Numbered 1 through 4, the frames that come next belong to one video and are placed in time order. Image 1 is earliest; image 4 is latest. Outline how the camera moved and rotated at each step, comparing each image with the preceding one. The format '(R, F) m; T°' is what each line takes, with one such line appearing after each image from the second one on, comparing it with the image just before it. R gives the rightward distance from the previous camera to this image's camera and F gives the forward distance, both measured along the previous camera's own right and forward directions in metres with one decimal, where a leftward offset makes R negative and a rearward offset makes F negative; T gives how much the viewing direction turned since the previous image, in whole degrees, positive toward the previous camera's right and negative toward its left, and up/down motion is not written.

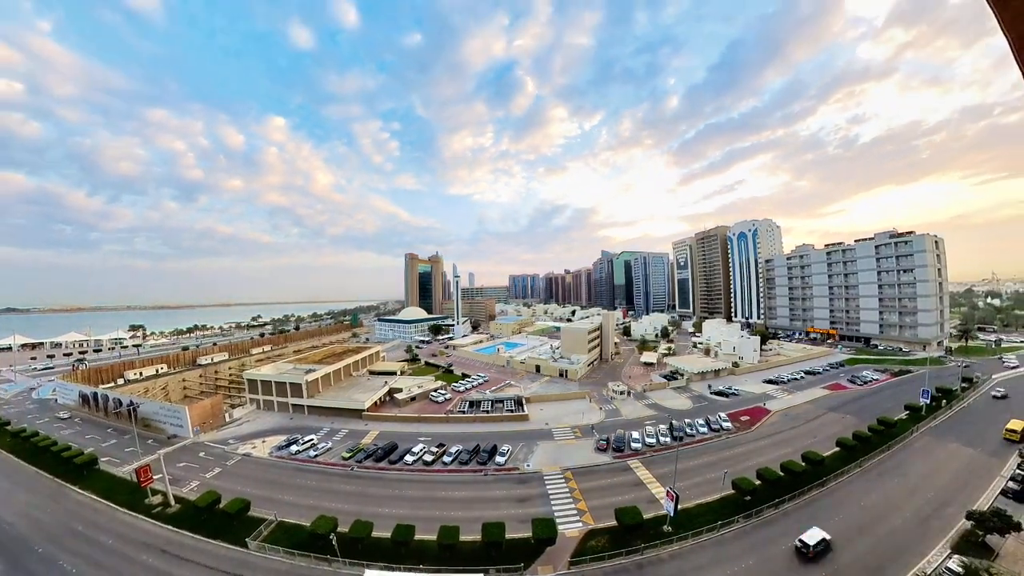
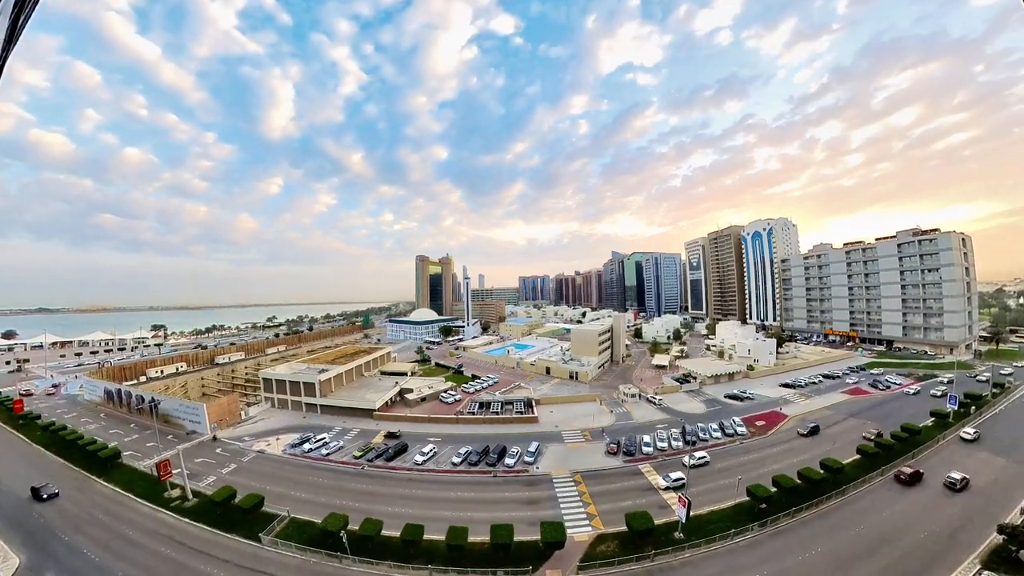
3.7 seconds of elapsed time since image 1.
(+0.7, 0.0) m; -2°
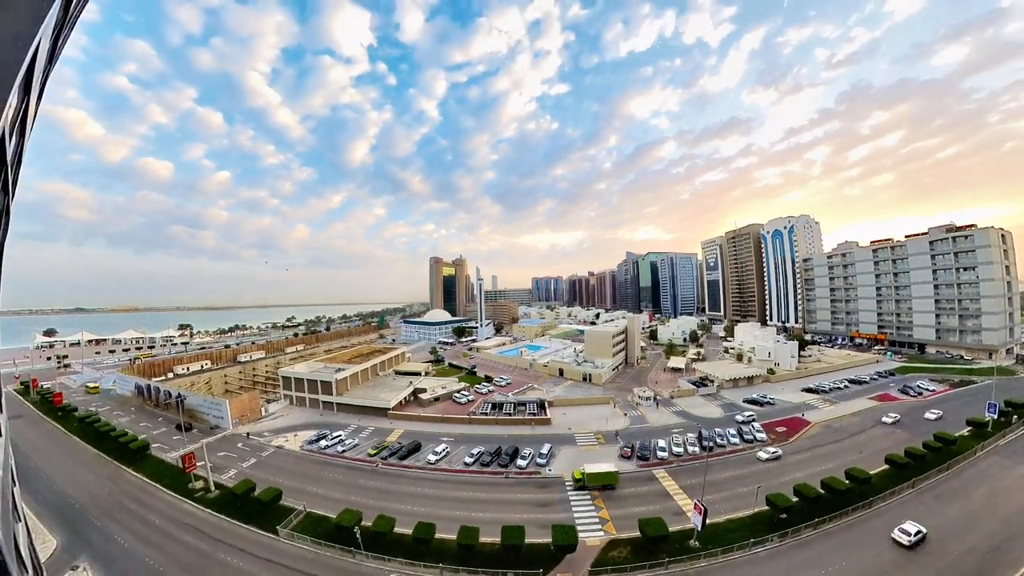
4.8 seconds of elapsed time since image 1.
(+1.0, 0.0) m; -3°
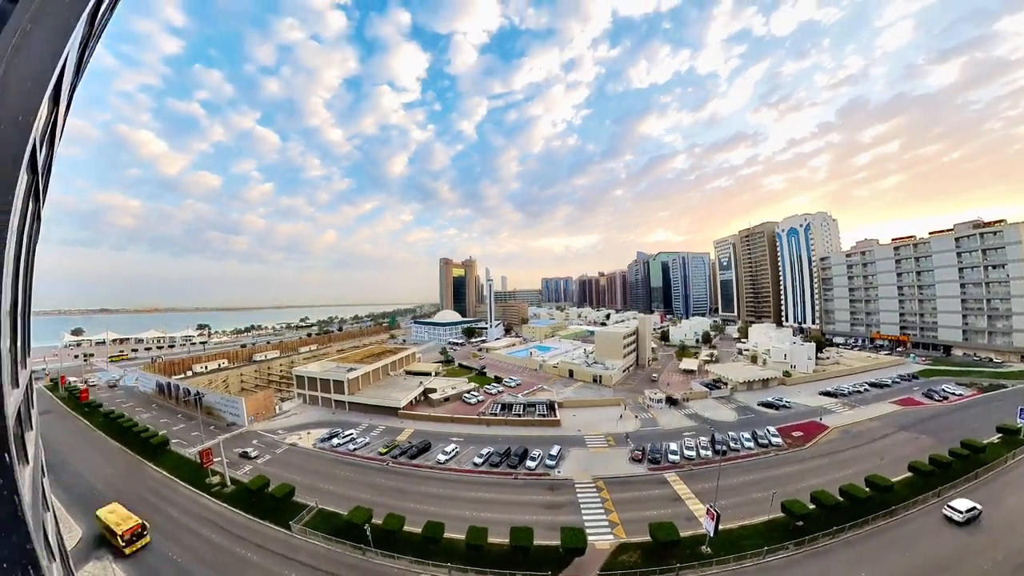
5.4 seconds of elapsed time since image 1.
(+0.7, 0.0) m; -2°
